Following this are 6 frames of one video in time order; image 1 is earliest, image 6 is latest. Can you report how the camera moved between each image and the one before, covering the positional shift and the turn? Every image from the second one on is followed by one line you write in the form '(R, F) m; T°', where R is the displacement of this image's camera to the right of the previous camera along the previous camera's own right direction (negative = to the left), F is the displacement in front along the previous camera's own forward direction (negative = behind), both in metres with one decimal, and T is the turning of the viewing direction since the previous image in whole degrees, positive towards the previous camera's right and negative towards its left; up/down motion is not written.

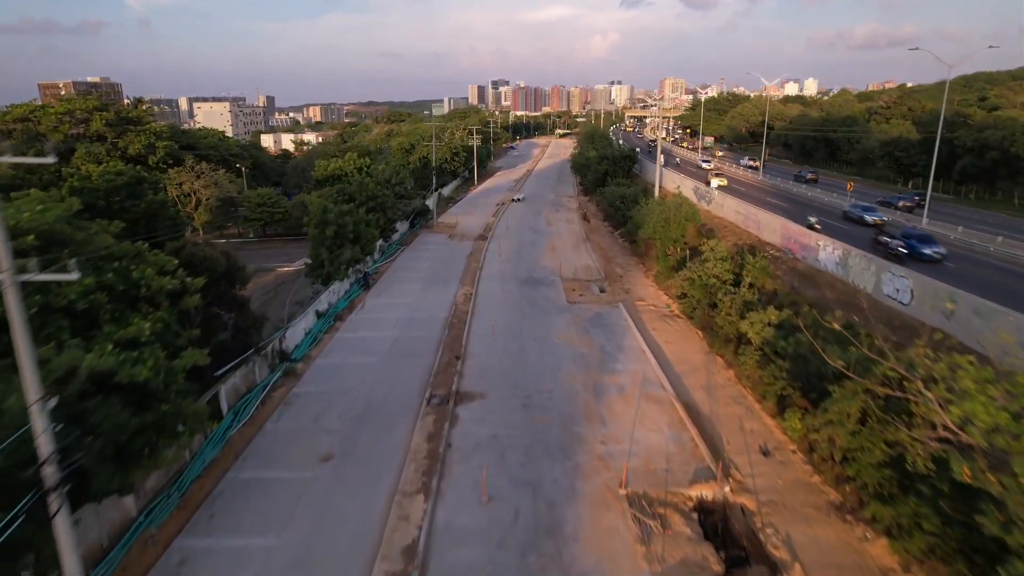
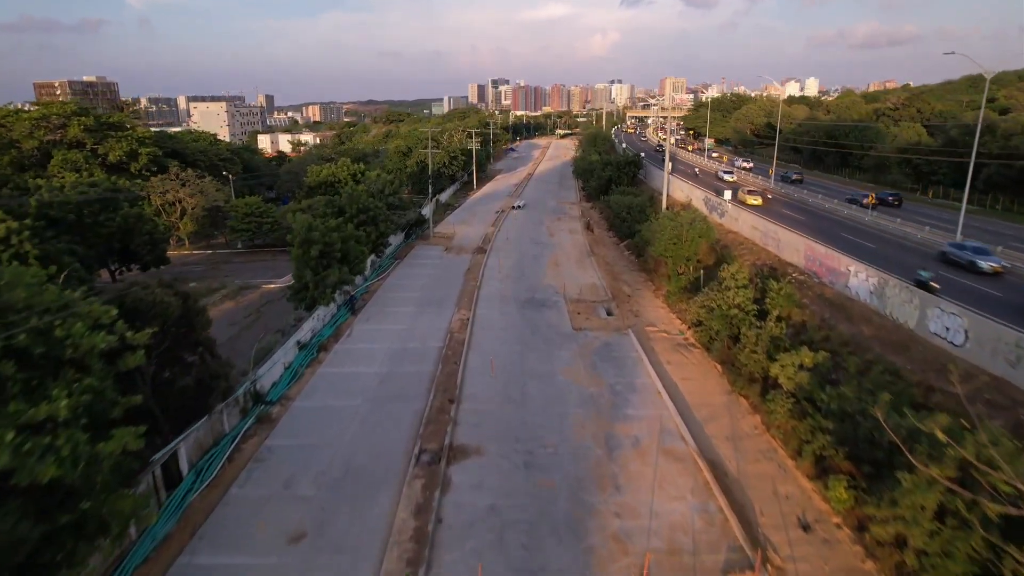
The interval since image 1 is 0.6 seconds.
(0.0, +2.0) m; 0°
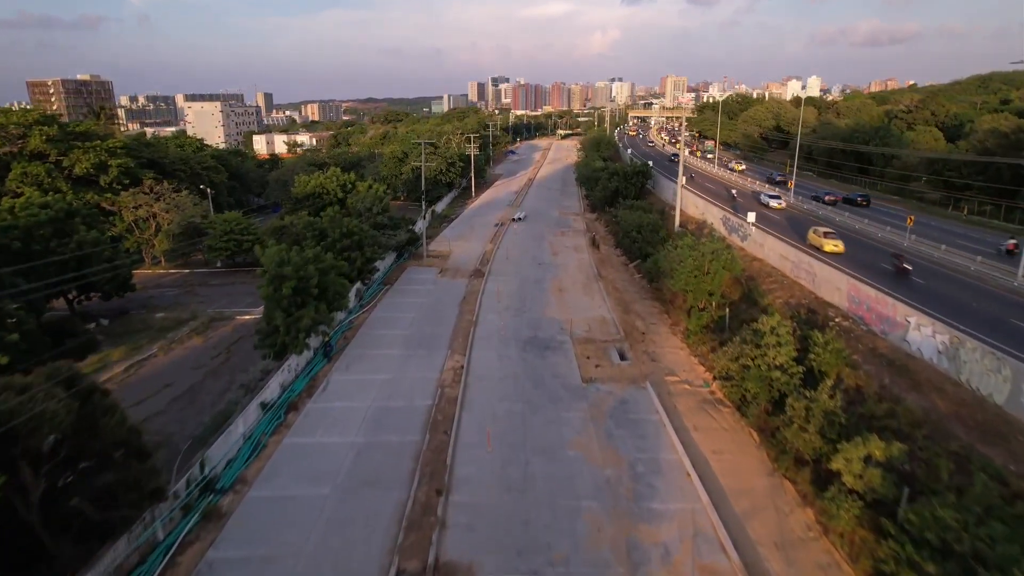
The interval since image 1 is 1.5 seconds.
(0.0, +3.0) m; 0°
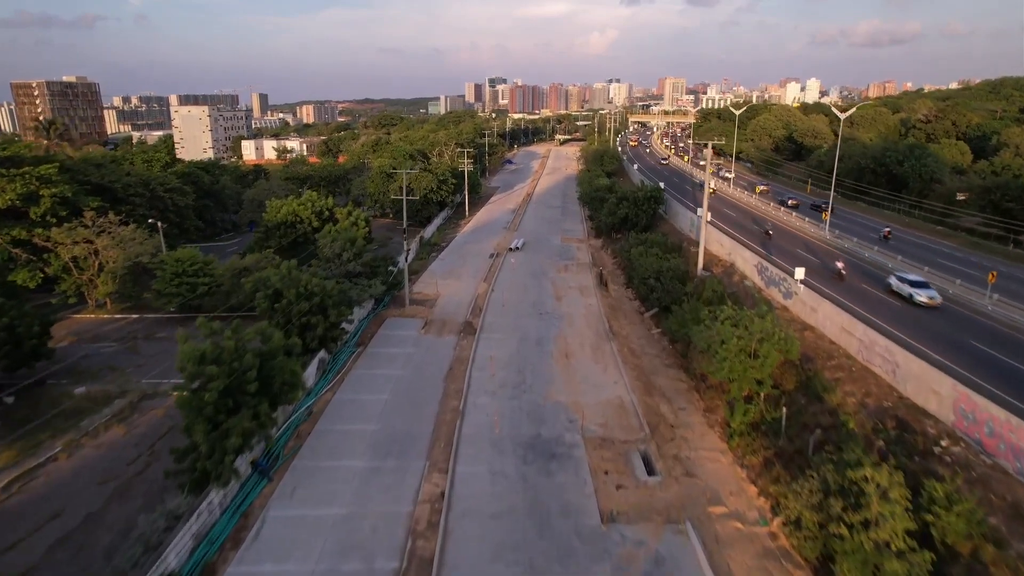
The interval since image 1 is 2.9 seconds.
(0.0, +5.0) m; 0°
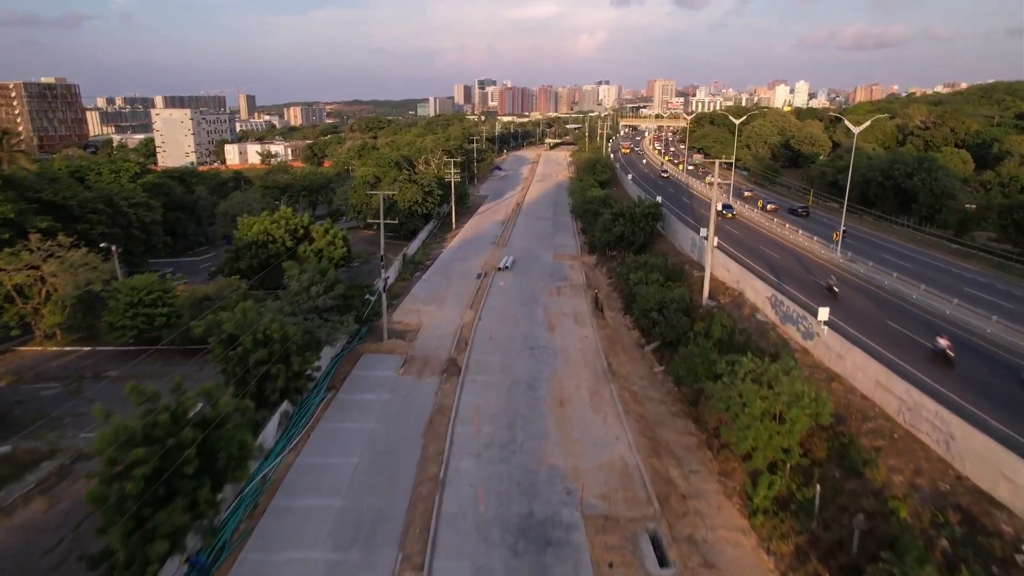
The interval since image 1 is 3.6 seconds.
(+0.1, +2.7) m; +1°
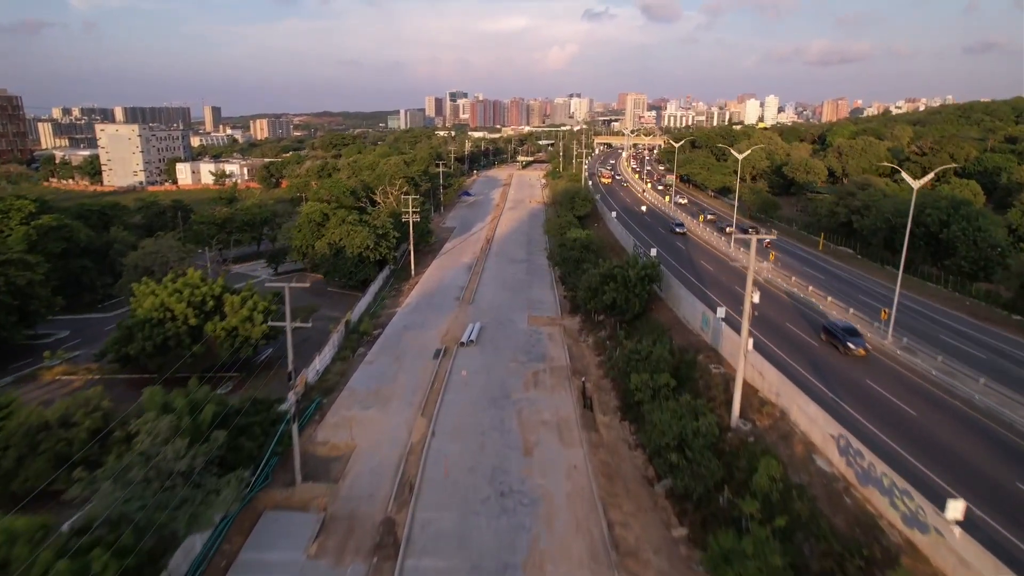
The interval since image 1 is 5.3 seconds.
(+0.4, +7.6) m; +2°
